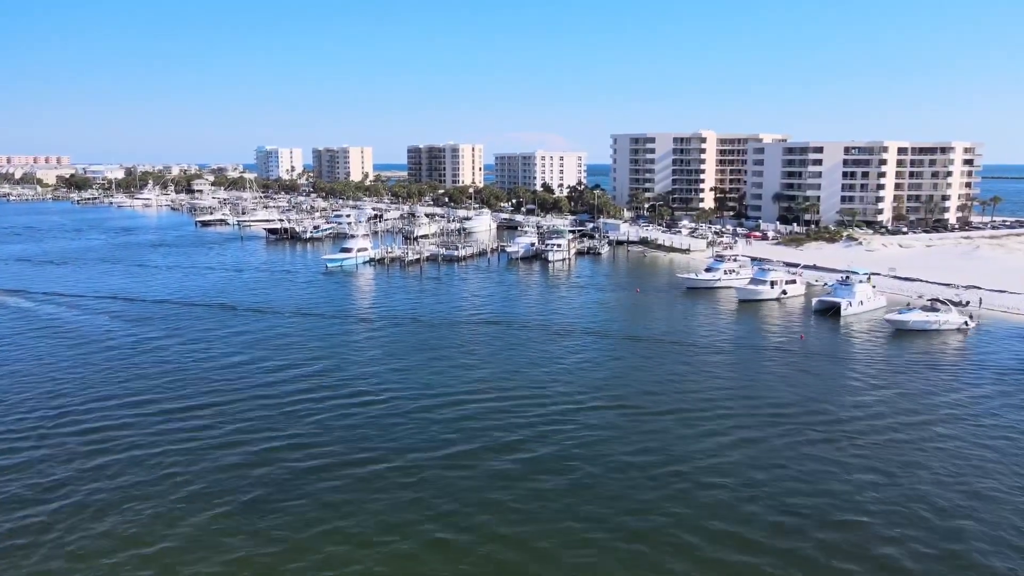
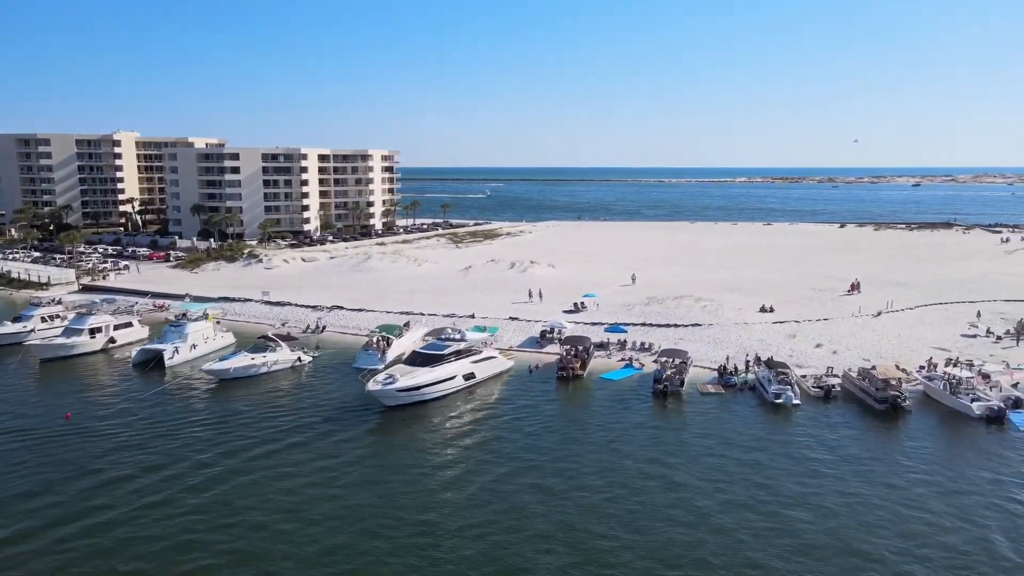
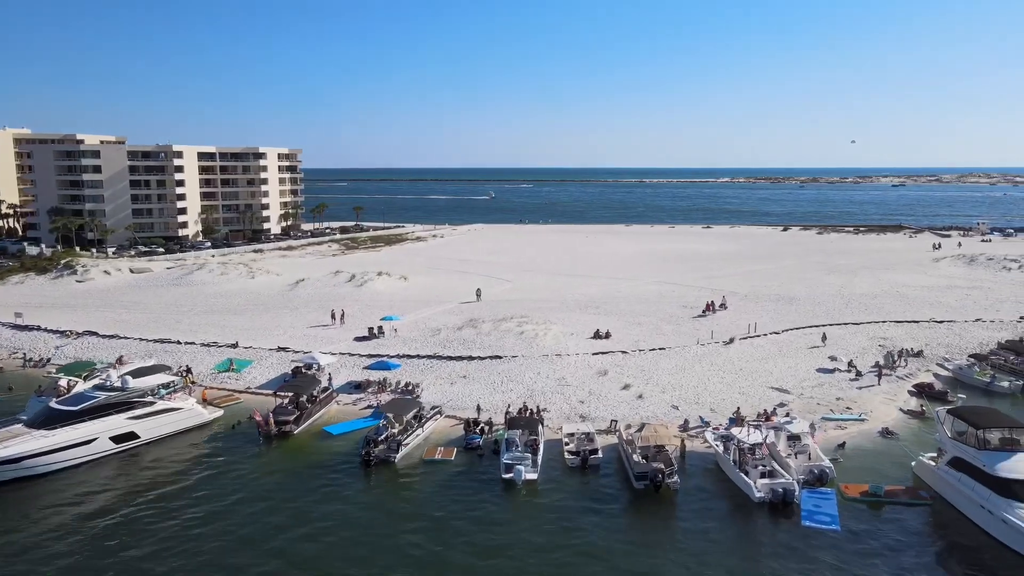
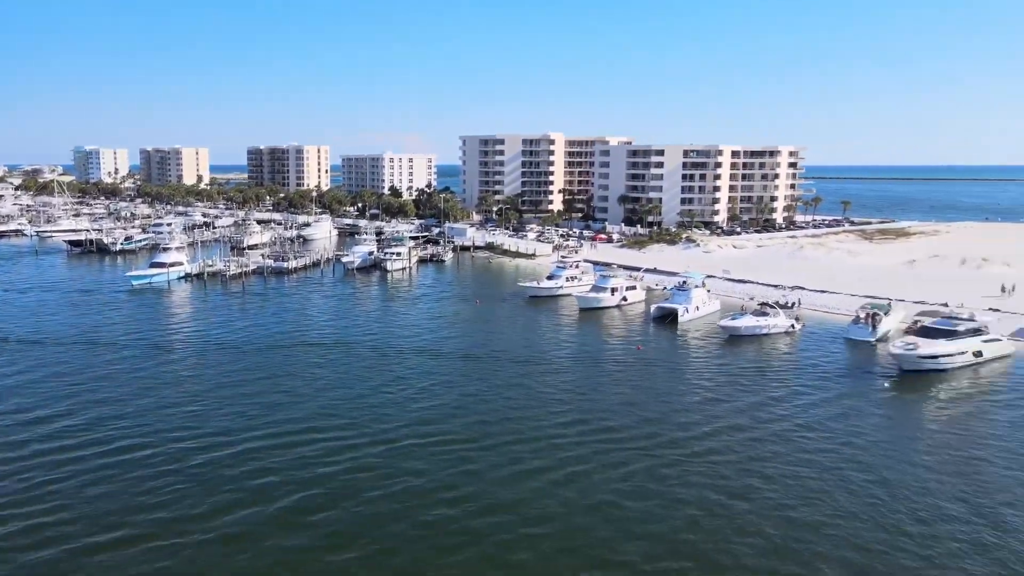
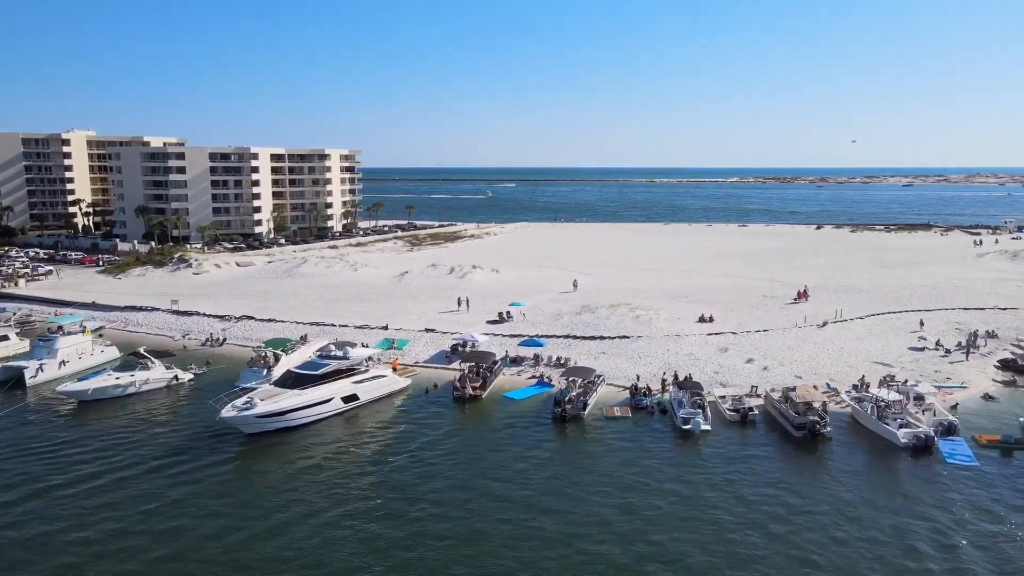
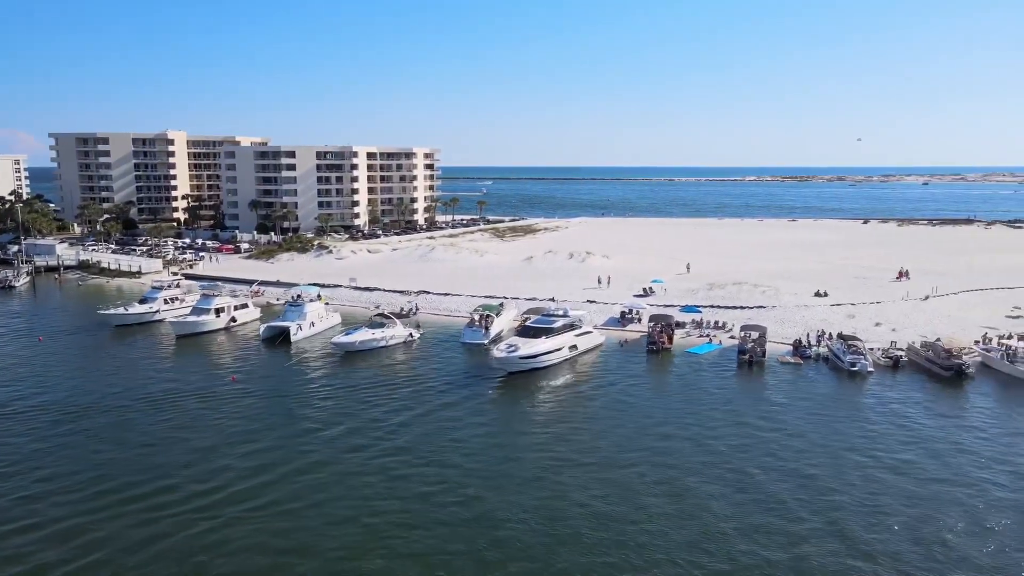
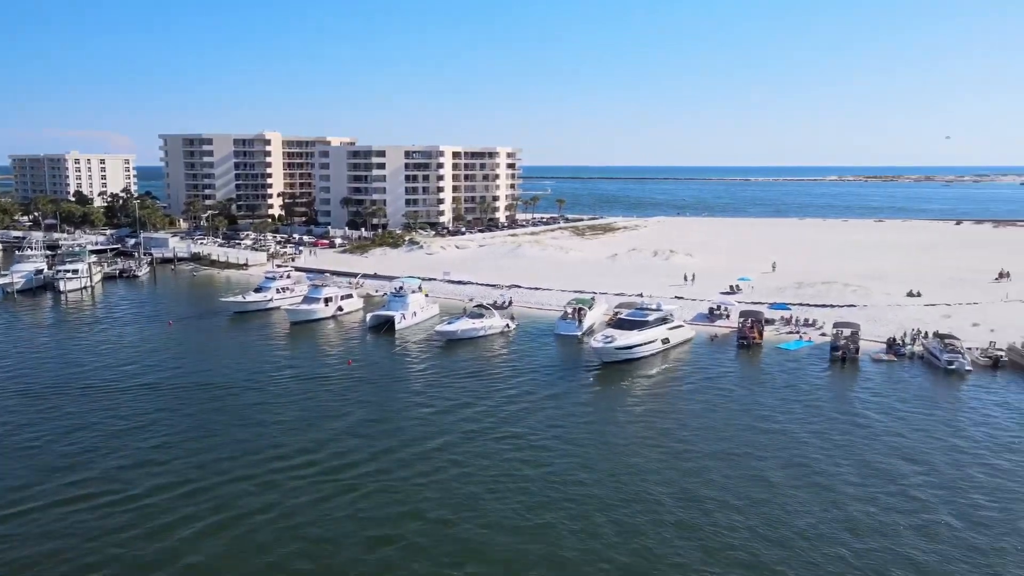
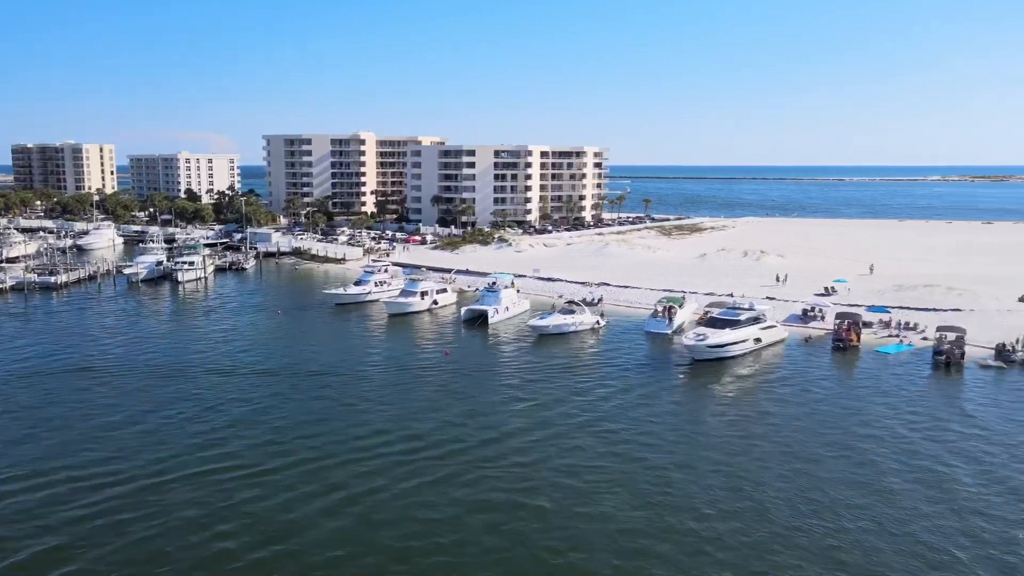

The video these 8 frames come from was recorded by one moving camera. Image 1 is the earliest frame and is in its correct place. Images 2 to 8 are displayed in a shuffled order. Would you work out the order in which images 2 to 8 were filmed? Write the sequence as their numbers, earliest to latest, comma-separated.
4, 8, 7, 6, 2, 5, 3
